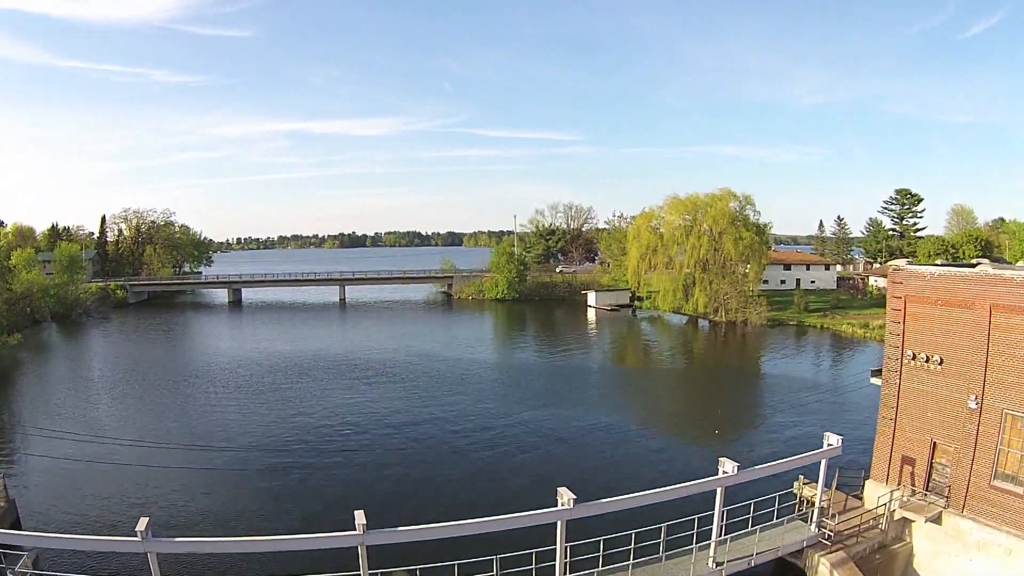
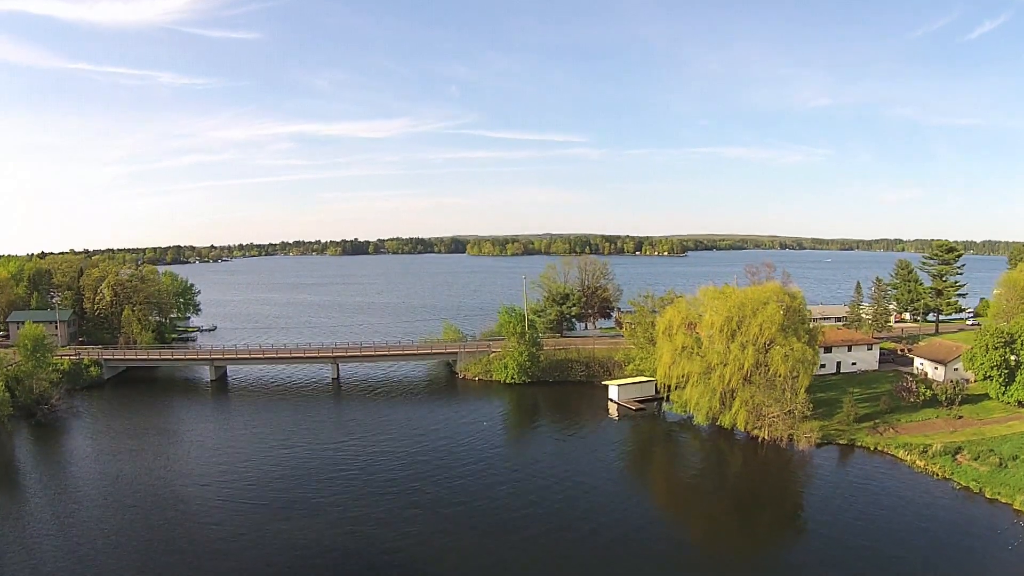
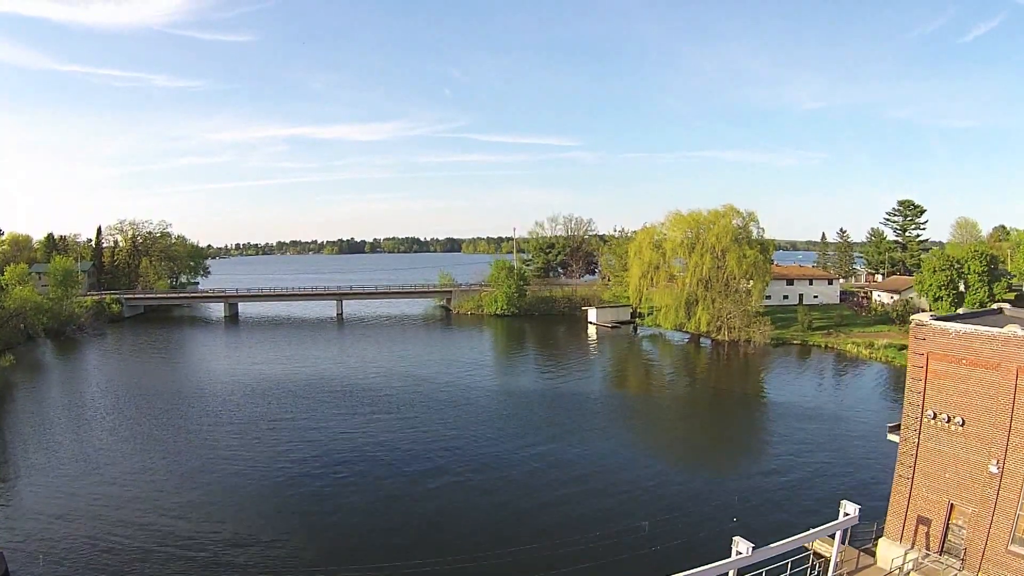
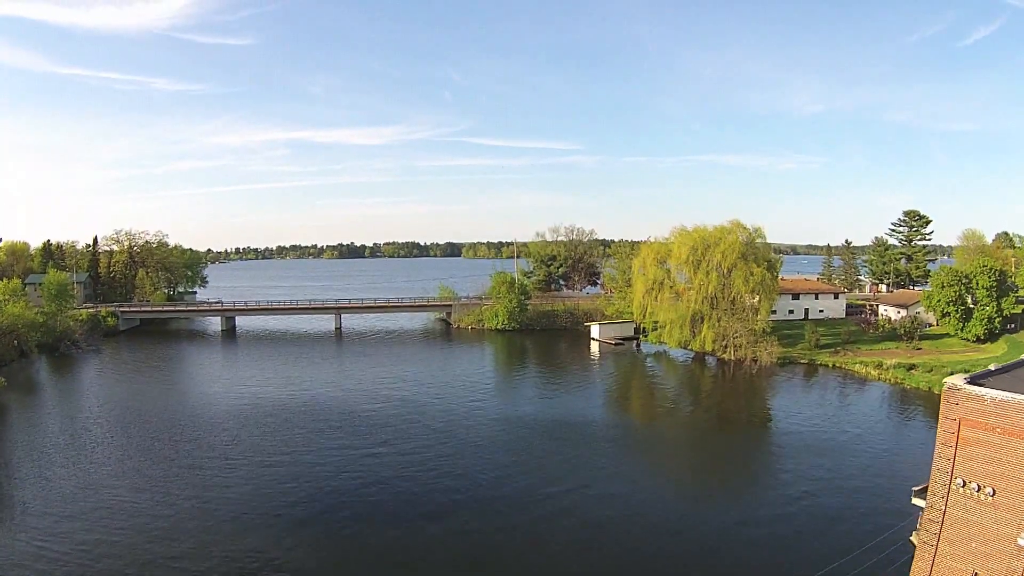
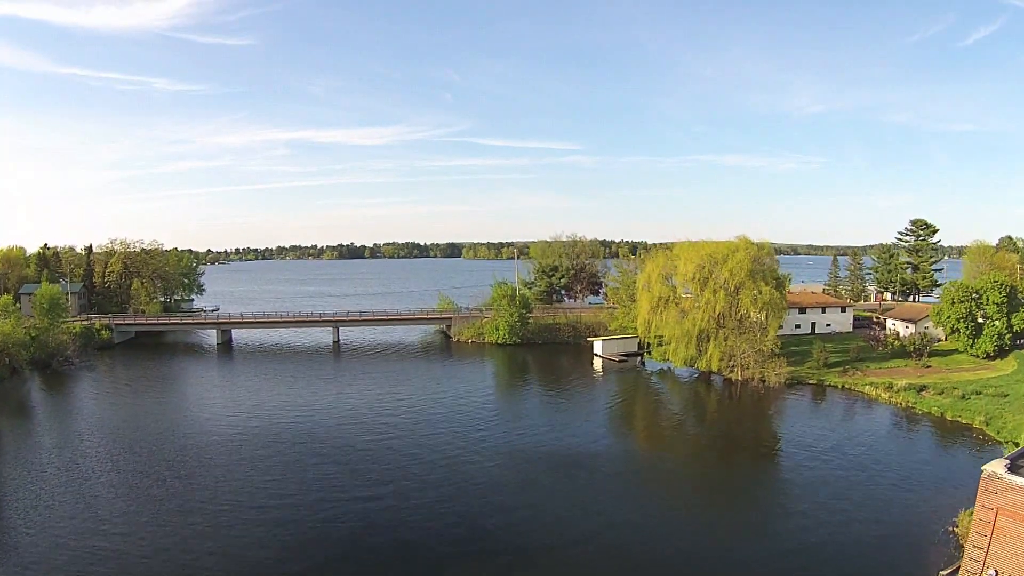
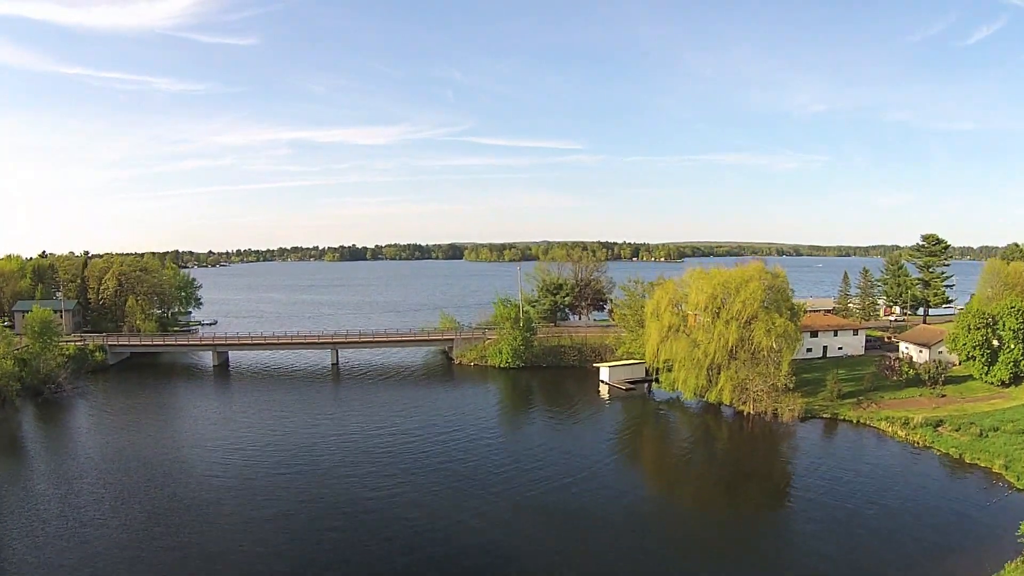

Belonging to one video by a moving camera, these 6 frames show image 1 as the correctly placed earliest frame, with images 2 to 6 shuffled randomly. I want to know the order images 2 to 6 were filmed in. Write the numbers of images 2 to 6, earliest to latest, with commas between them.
3, 4, 5, 6, 2
